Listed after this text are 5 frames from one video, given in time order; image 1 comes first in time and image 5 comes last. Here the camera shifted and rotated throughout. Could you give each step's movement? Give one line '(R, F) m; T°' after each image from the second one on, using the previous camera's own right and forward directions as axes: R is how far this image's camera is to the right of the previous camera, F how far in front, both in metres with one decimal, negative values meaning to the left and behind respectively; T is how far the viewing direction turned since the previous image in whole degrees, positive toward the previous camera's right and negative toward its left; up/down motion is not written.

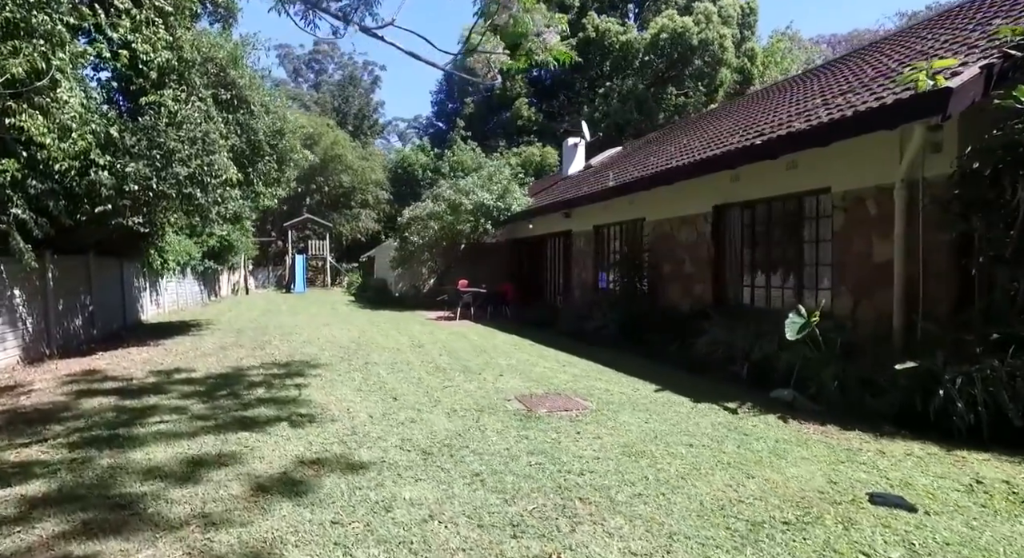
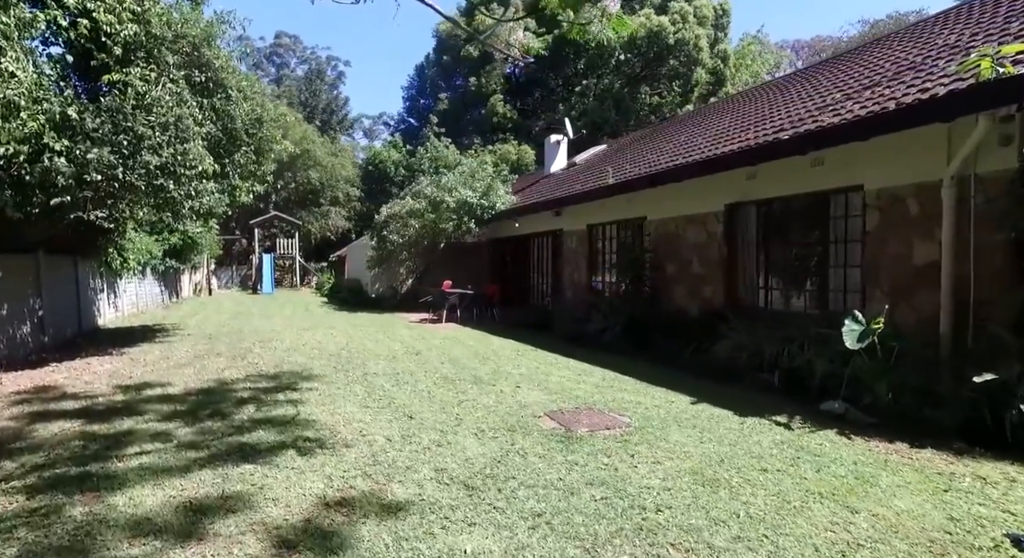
(-0.5, +0.6) m; +4°
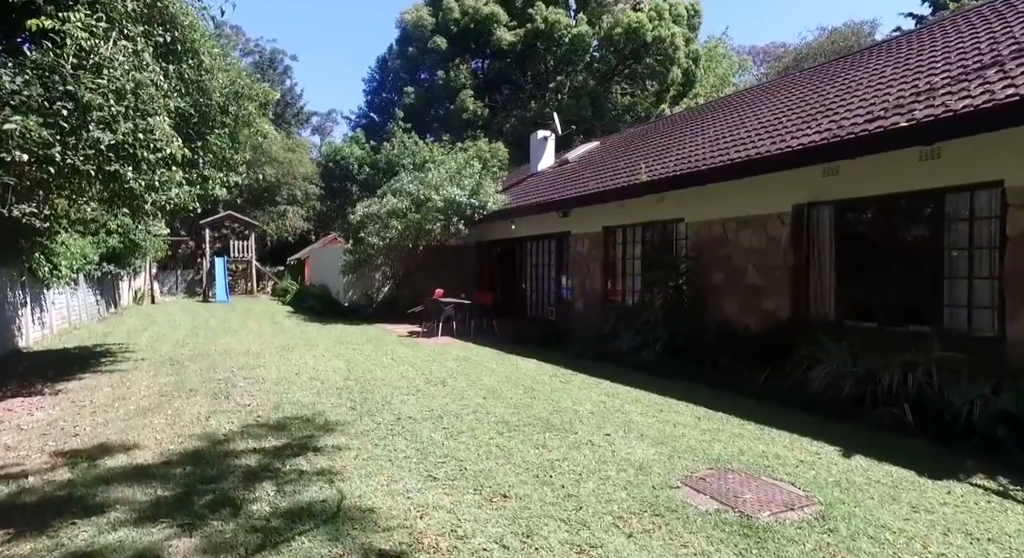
(-1.1, +1.4) m; +5°
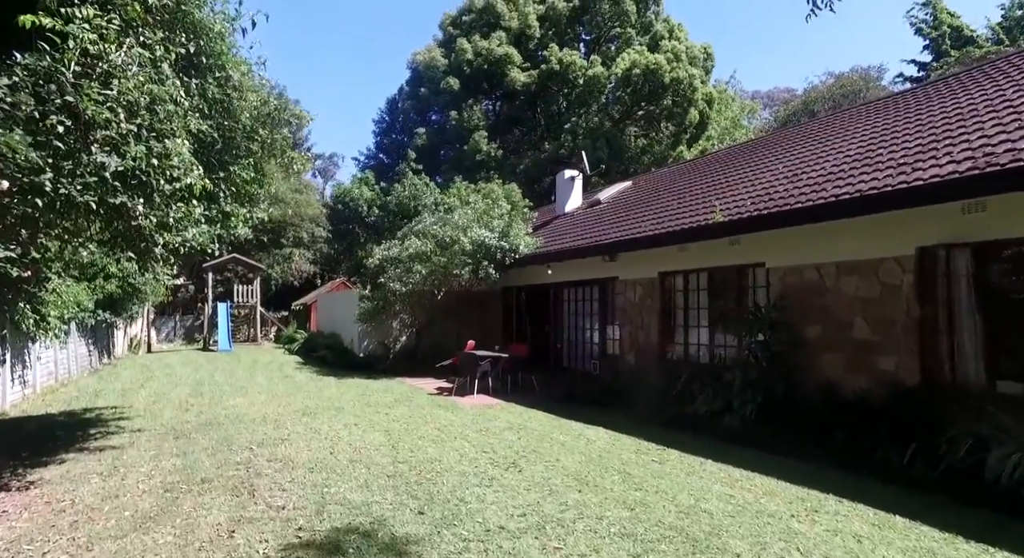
(-0.8, +1.2) m; 0°
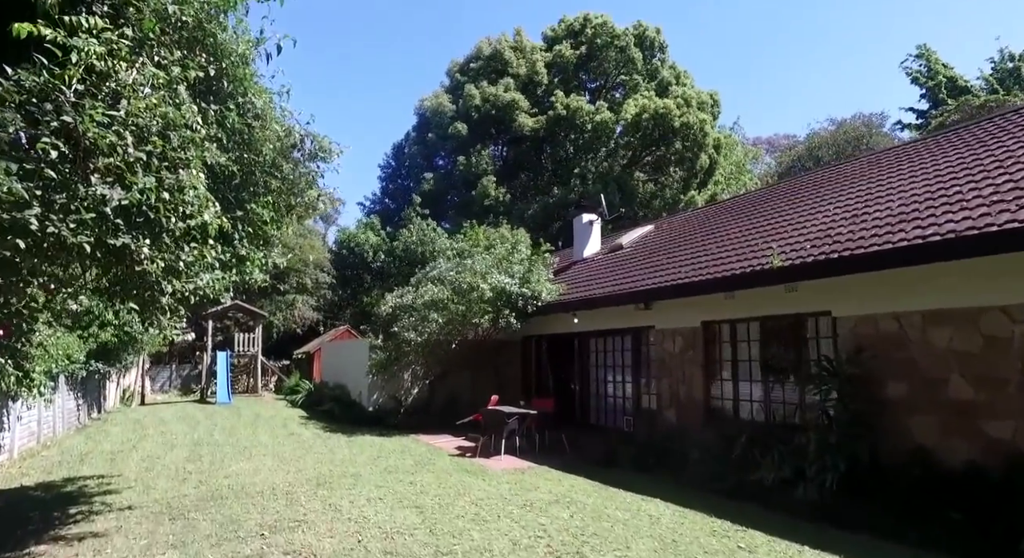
(-0.5, +0.7) m; 0°
